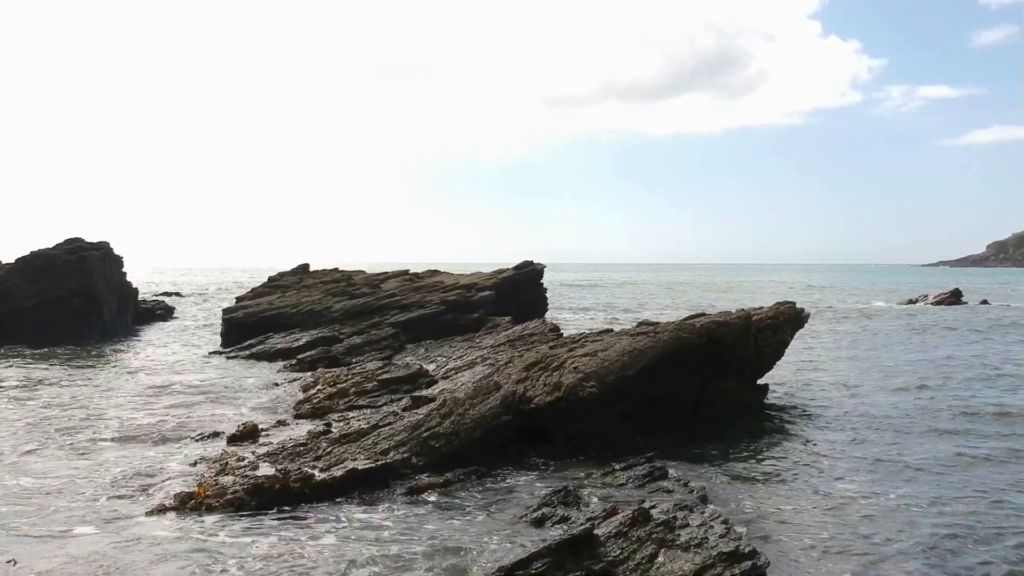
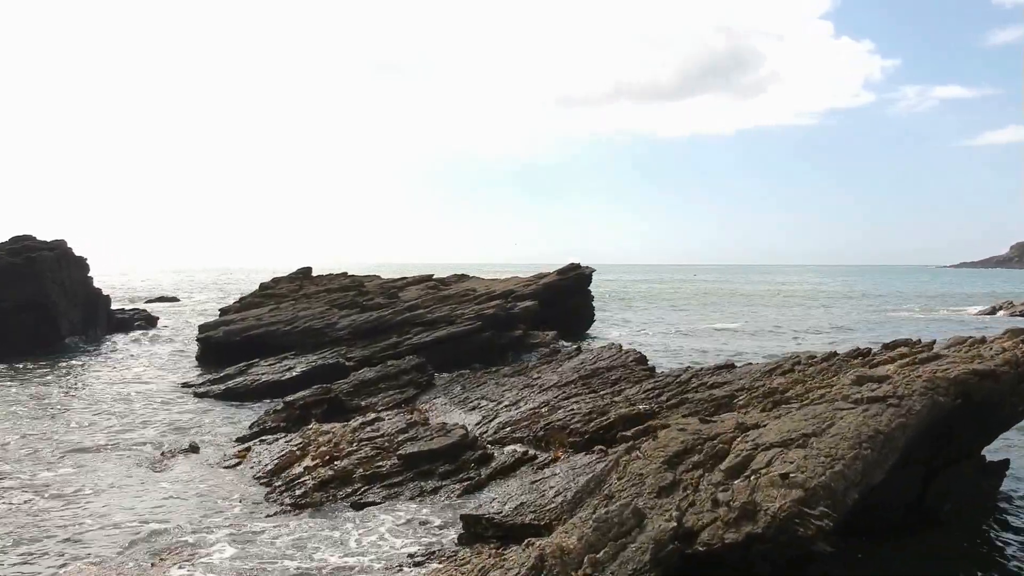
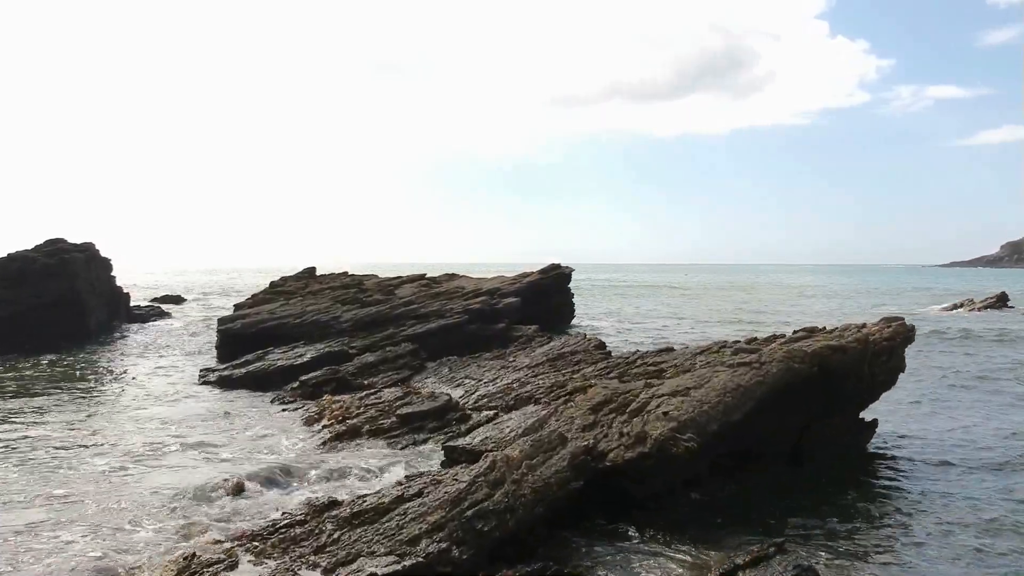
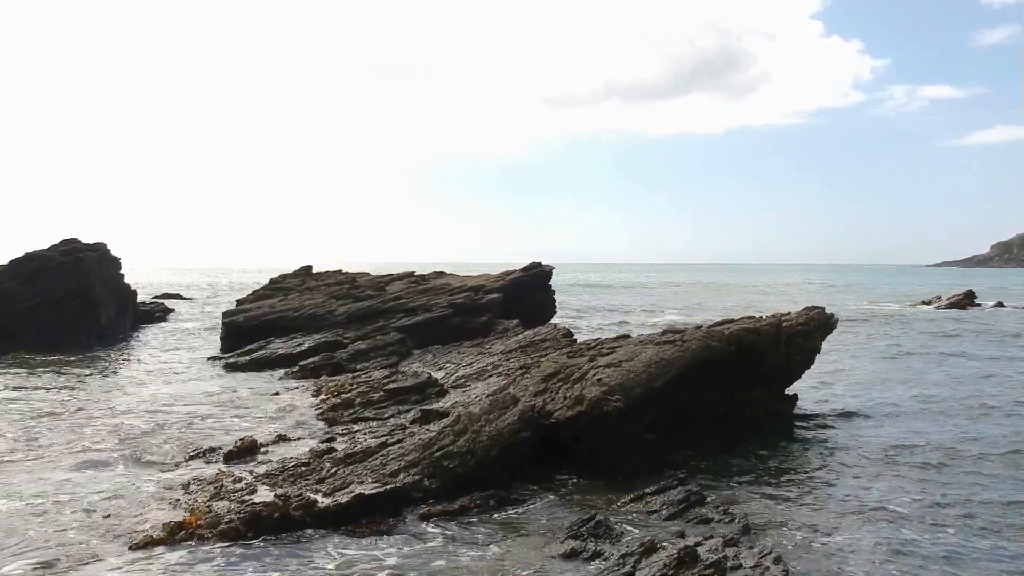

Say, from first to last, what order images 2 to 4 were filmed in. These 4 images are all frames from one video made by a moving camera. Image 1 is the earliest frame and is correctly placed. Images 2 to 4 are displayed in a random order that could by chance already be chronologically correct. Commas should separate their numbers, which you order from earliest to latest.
4, 3, 2
